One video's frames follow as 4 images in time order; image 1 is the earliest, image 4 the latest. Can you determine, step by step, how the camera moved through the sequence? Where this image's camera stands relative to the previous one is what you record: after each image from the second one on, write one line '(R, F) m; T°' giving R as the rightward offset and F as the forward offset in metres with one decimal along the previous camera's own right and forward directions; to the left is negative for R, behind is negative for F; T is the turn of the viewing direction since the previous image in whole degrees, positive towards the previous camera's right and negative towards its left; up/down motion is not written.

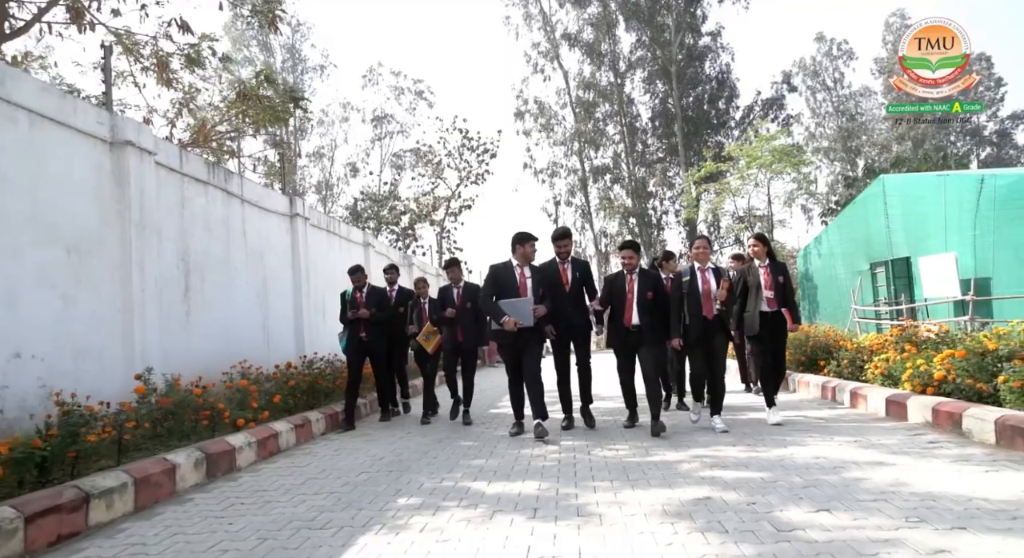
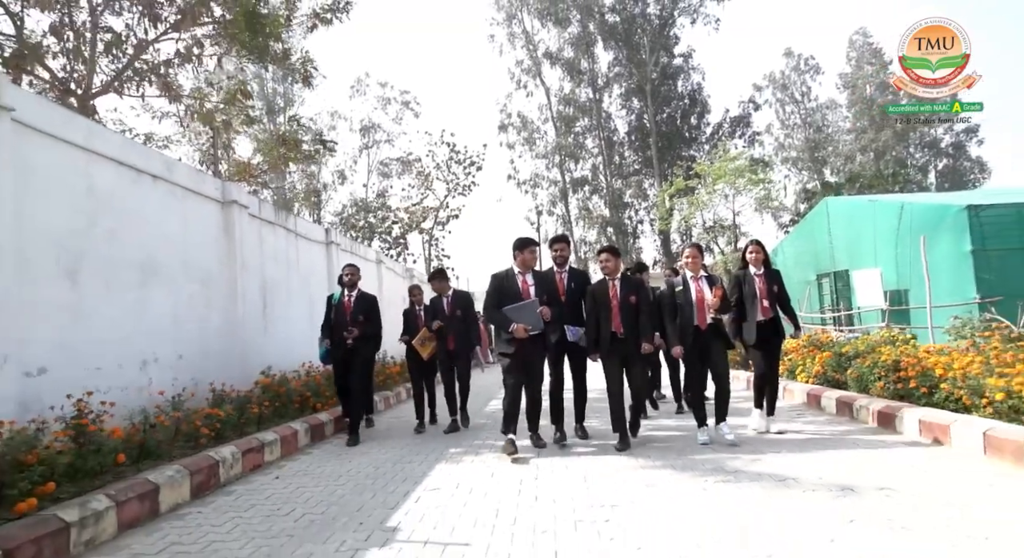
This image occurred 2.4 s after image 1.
(-0.3, -2.1) m; +2°
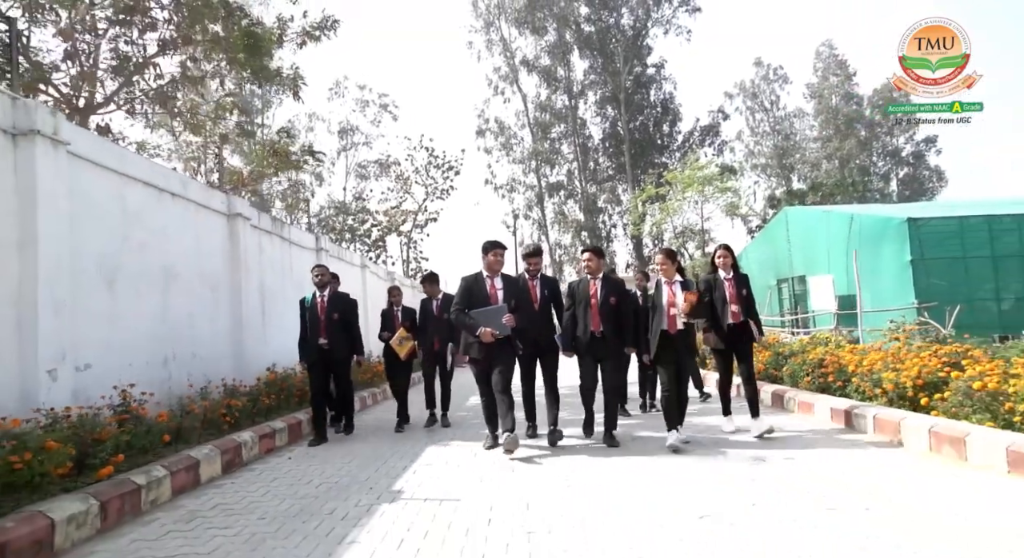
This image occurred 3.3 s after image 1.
(0.0, -0.9) m; +2°
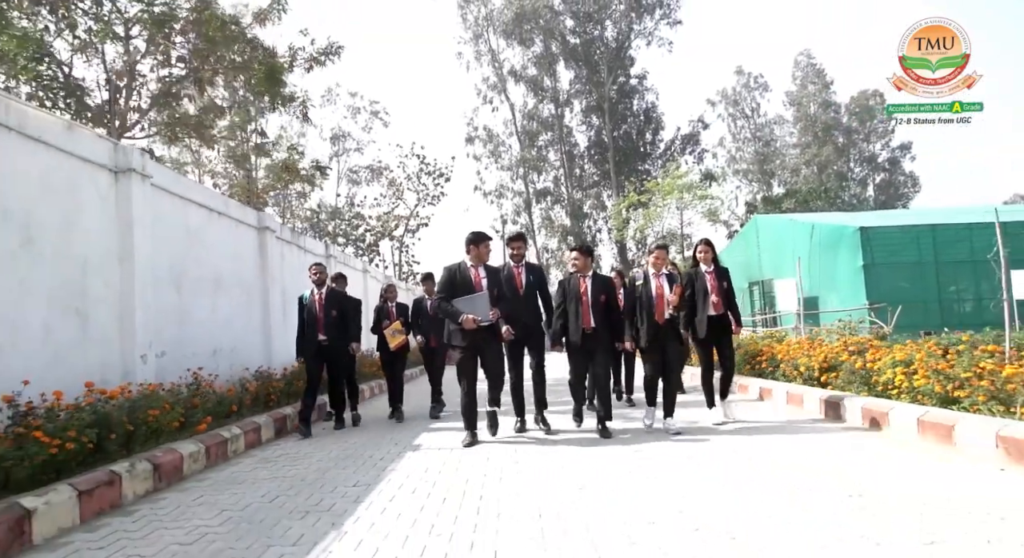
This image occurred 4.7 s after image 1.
(0.0, -1.4) m; +1°
